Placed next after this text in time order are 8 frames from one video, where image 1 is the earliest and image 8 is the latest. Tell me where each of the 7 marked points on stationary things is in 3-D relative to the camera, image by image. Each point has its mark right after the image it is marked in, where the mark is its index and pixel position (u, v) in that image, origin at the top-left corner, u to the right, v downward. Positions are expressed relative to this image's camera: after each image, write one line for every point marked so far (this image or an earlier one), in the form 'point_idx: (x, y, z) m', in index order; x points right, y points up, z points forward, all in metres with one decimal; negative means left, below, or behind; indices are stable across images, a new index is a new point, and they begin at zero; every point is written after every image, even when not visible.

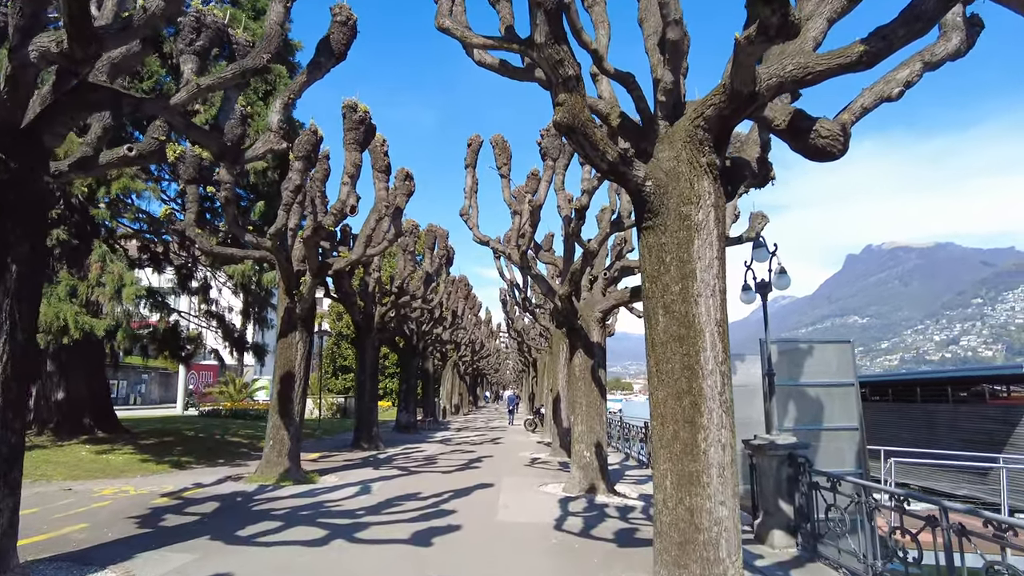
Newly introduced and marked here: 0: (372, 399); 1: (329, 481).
0: (-4.1, -3.2, +19.7) m
1: (-3.4, -3.6, +12.6) m
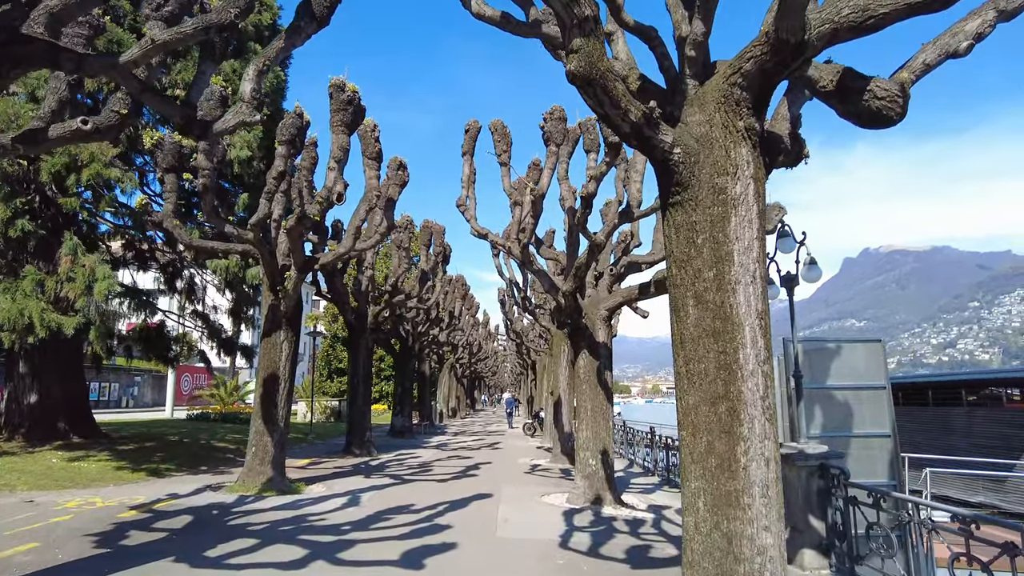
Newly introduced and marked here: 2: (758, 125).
0: (-4.1, -3.2, +18.9) m
1: (-3.4, -3.5, +11.8) m
2: (+1.7, +1.1, +4.8) m
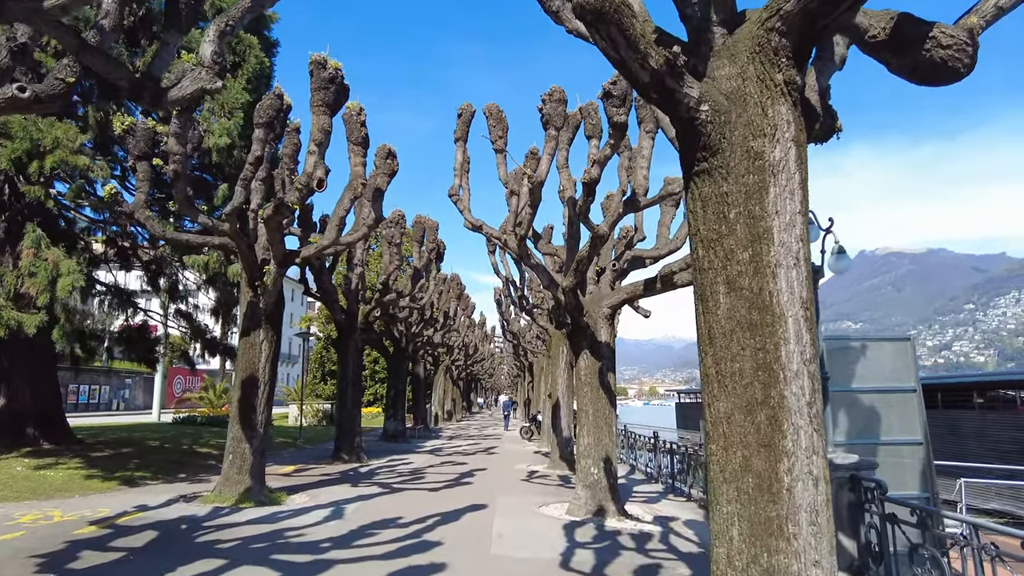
0: (-4.2, -3.1, +18.1) m
1: (-3.5, -3.5, +11.0) m
2: (+1.7, +1.2, +4.0) m
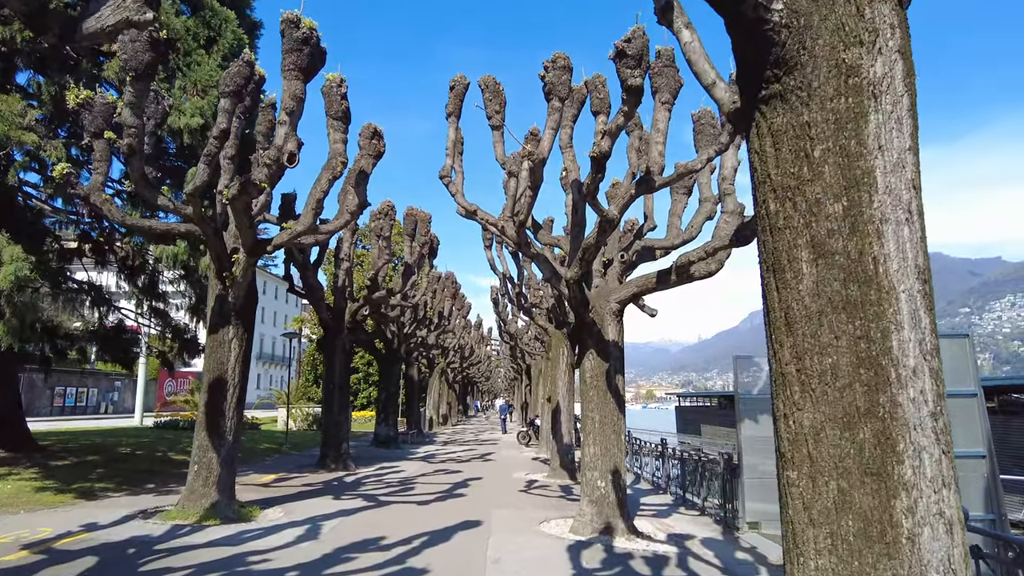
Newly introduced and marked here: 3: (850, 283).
0: (-4.2, -3.1, +17.0) m
1: (-3.5, -3.3, +9.9) m
2: (+1.7, +1.4, +2.9) m
3: (+1.3, 0.0, +2.7) m
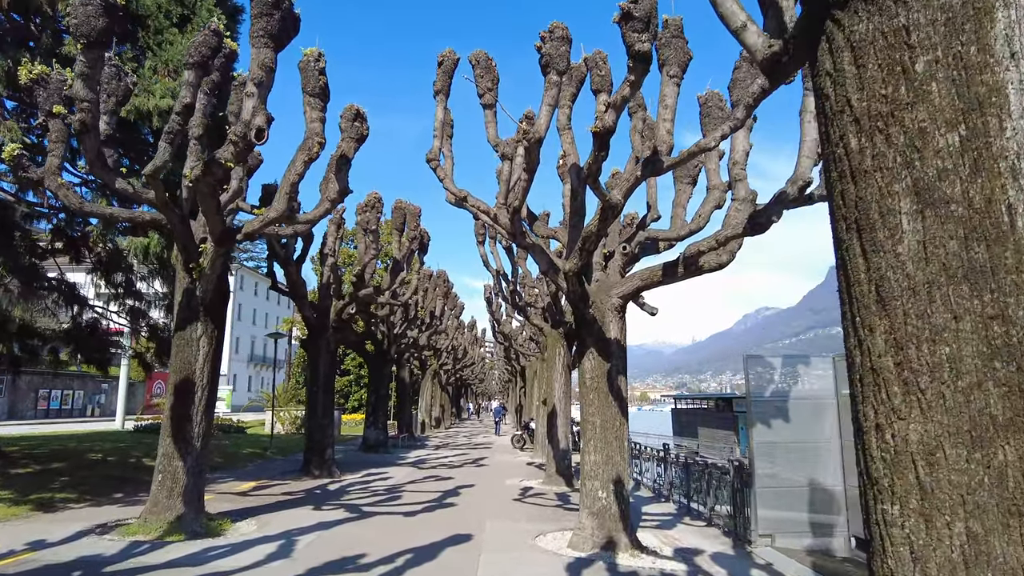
0: (-4.4, -3.0, +16.2) m
1: (-3.6, -3.3, +9.1) m
2: (+1.7, +1.5, +2.2) m
3: (+1.3, +0.1, +1.9) m
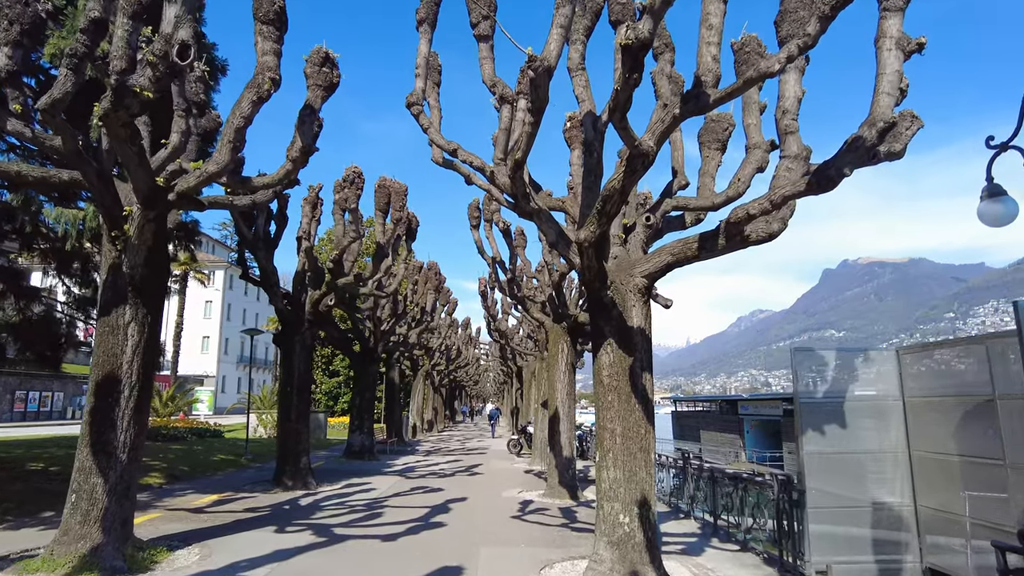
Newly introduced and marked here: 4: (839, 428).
0: (-4.4, -2.8, +14.4) m
1: (-3.6, -3.0, +7.3) m
2: (+1.7, +1.8, +0.5) m
3: (+1.4, +0.4, +0.2) m
4: (+3.9, -1.7, +8.0) m
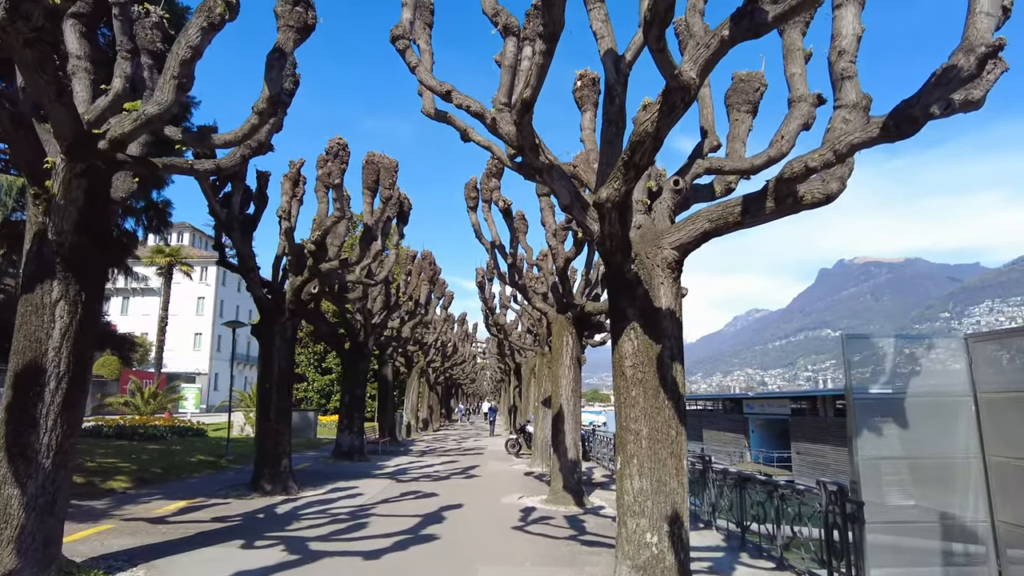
0: (-4.4, -2.5, +13.2) m
1: (-3.5, -2.7, +6.1) m
2: (+1.8, +2.0, -0.7) m
3: (+1.4, +0.6, -1.0) m
4: (+3.9, -1.4, +6.8) m
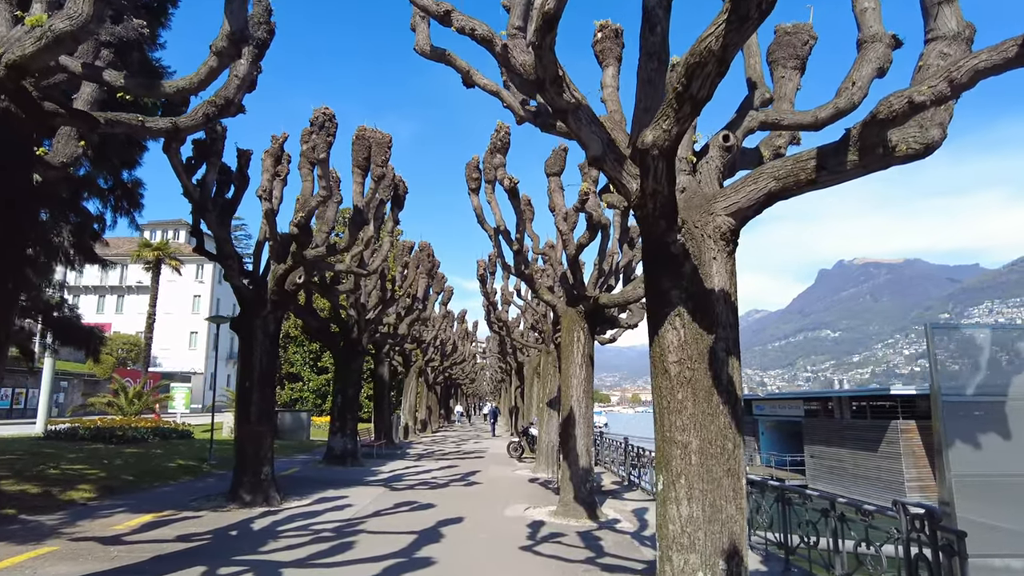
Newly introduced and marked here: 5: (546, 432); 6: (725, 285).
0: (-4.3, -2.3, +11.9) m
1: (-3.4, -2.5, +4.8) m
2: (+1.9, +2.2, -2.0) m
3: (+1.6, +0.8, -2.2) m
4: (+4.0, -1.3, +5.6) m
5: (+0.8, -3.5, +16.5) m
6: (+1.6, 0.0, +5.1) m
